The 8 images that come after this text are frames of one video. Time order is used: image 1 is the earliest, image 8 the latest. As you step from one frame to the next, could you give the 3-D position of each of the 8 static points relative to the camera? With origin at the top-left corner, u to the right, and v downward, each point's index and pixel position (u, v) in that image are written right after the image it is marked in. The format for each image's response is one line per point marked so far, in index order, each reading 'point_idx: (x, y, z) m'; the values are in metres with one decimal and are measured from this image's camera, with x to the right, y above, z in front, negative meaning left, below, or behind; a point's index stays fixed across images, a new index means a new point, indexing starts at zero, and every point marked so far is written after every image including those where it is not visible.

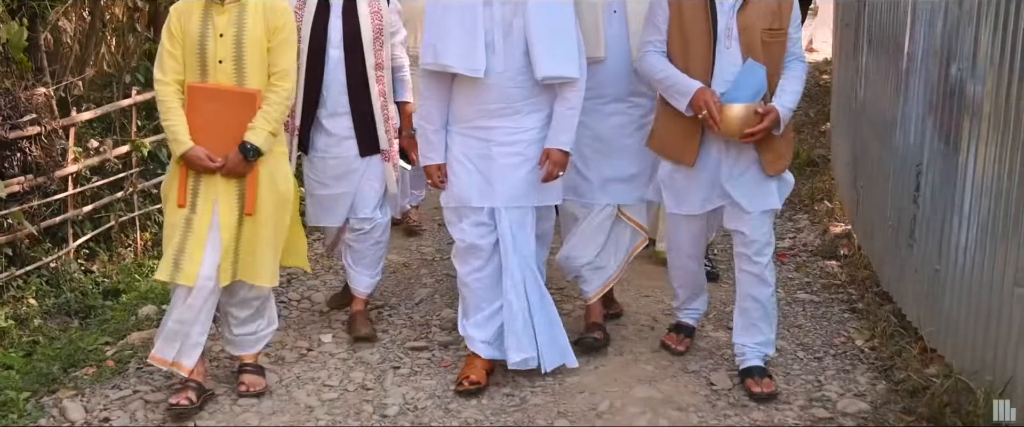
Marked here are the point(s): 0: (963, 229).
0: (+1.4, 0.0, +3.5) m
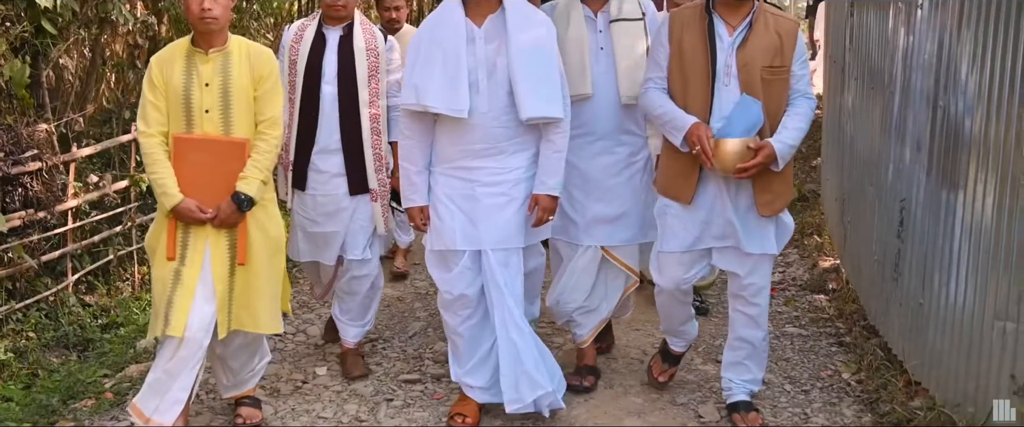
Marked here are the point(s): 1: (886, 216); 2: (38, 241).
0: (+1.3, -0.1, +3.6) m
1: (+1.3, 0.0, +4.2) m
2: (-1.9, -0.1, +4.7) m
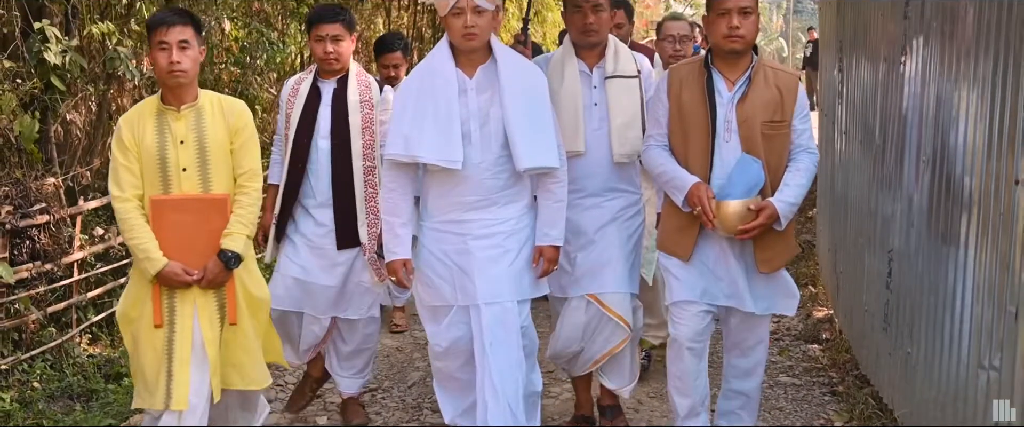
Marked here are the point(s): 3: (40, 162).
0: (+1.3, -0.3, +3.6) m
1: (+1.3, -0.2, +4.2) m
2: (-1.9, -0.3, +4.8) m
3: (-1.9, +0.2, +4.9) m
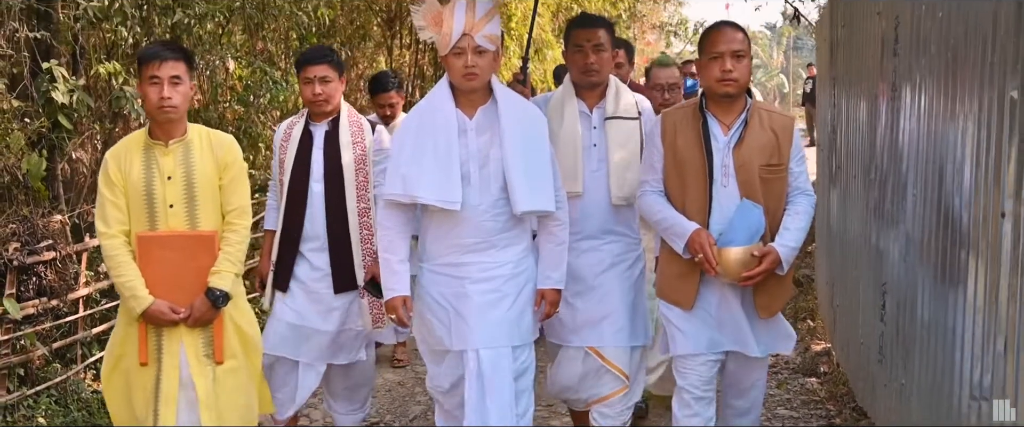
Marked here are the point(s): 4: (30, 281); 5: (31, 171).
0: (+1.3, -0.4, +3.7) m
1: (+1.3, -0.3, +4.3) m
2: (-1.9, -0.5, +4.9) m
3: (-1.9, +0.1, +5.0) m
4: (-1.9, -0.3, +4.7) m
5: (-1.9, +0.2, +4.7) m
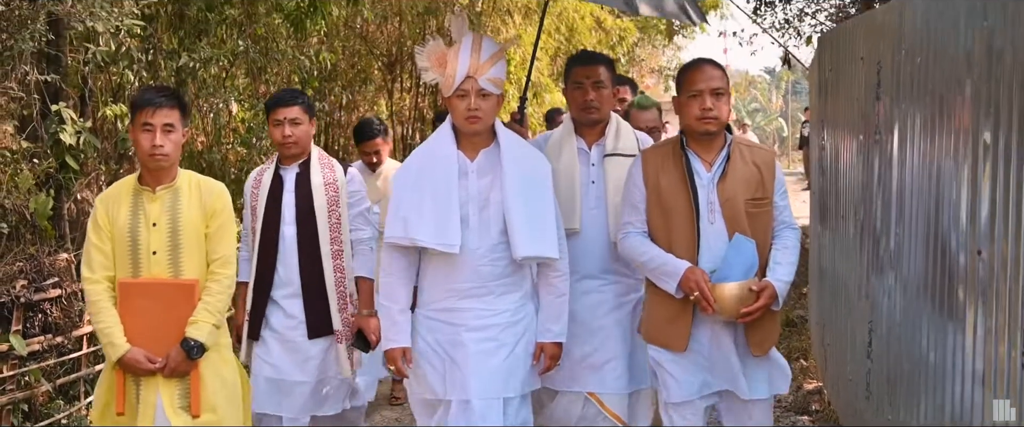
0: (+1.3, -0.5, +3.7) m
1: (+1.3, -0.4, +4.3) m
2: (-1.9, -0.6, +5.0) m
3: (-2.0, -0.1, +5.1) m
4: (-1.9, -0.4, +4.8) m
5: (-1.9, 0.0, +4.8) m
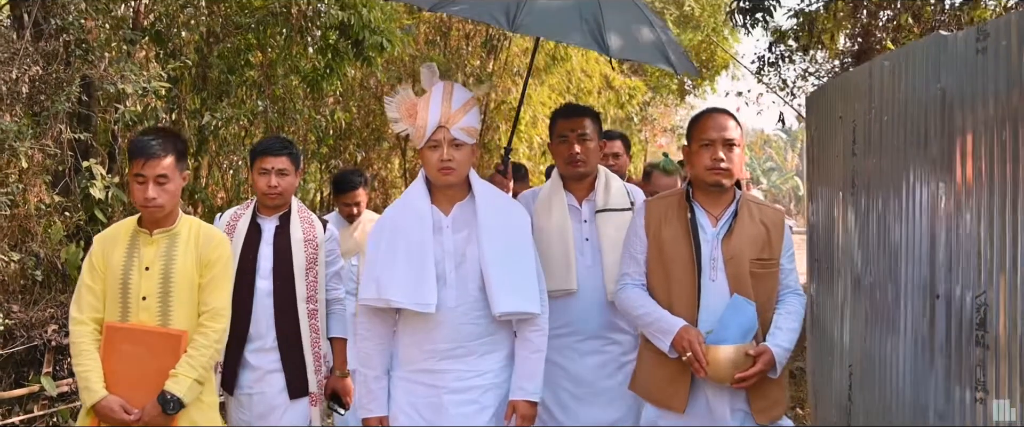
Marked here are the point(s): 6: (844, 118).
0: (+1.2, -0.7, +3.8) m
1: (+1.2, -0.6, +4.5) m
2: (-1.9, -0.8, +5.2) m
3: (-1.9, -0.3, +5.4) m
4: (-1.9, -0.6, +5.1) m
5: (-1.9, -0.2, +5.1) m
6: (+1.2, +0.4, +4.5) m
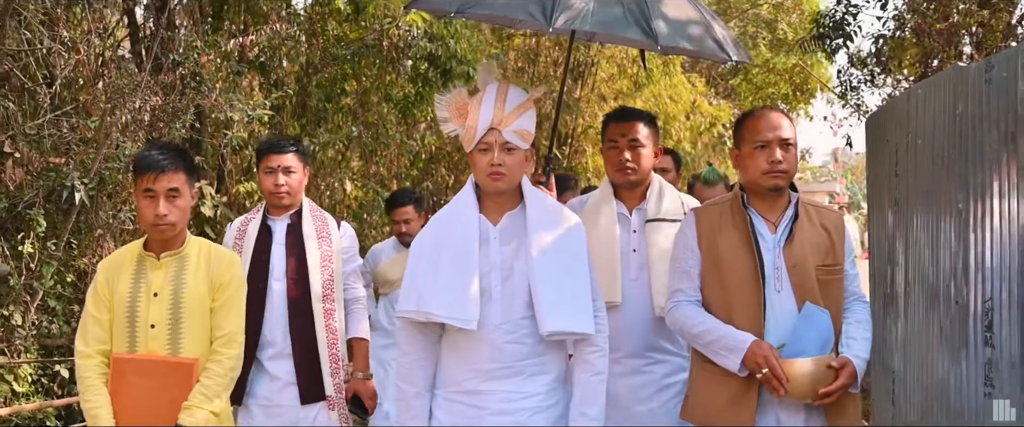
0: (+1.3, -0.8, +3.9) m
1: (+1.4, -0.7, +4.5) m
2: (-1.6, -0.9, +5.8) m
3: (-1.6, -0.4, +5.9) m
4: (-1.6, -0.7, +5.7) m
5: (-1.6, -0.3, +5.7) m
6: (+1.5, +0.3, +4.6) m
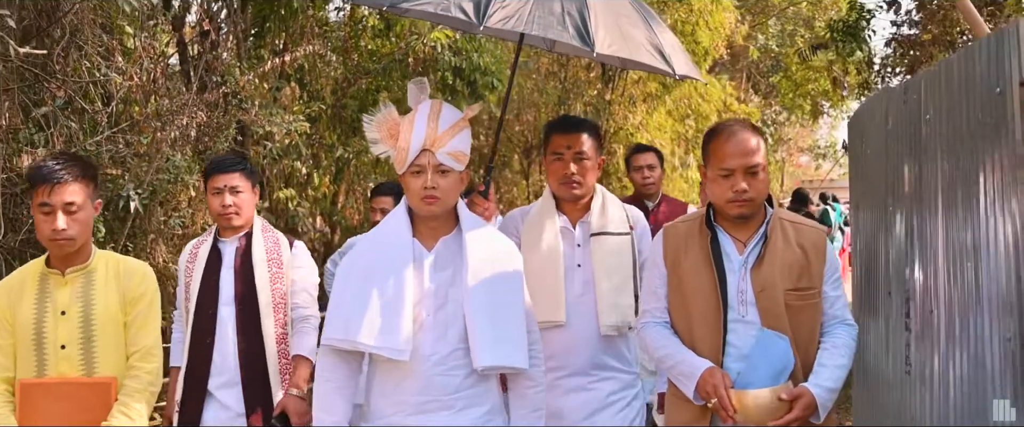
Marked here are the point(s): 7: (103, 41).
0: (+1.1, -0.8, +4.1) m
1: (+1.4, -0.8, +4.6) m
2: (-1.4, -0.9, +6.3) m
3: (-1.4, -0.4, +6.5) m
4: (-1.5, -0.7, +6.2) m
5: (-1.4, -0.3, +6.2) m
6: (+1.4, +0.2, +4.6) m
7: (-2.0, +0.8, +5.8) m
